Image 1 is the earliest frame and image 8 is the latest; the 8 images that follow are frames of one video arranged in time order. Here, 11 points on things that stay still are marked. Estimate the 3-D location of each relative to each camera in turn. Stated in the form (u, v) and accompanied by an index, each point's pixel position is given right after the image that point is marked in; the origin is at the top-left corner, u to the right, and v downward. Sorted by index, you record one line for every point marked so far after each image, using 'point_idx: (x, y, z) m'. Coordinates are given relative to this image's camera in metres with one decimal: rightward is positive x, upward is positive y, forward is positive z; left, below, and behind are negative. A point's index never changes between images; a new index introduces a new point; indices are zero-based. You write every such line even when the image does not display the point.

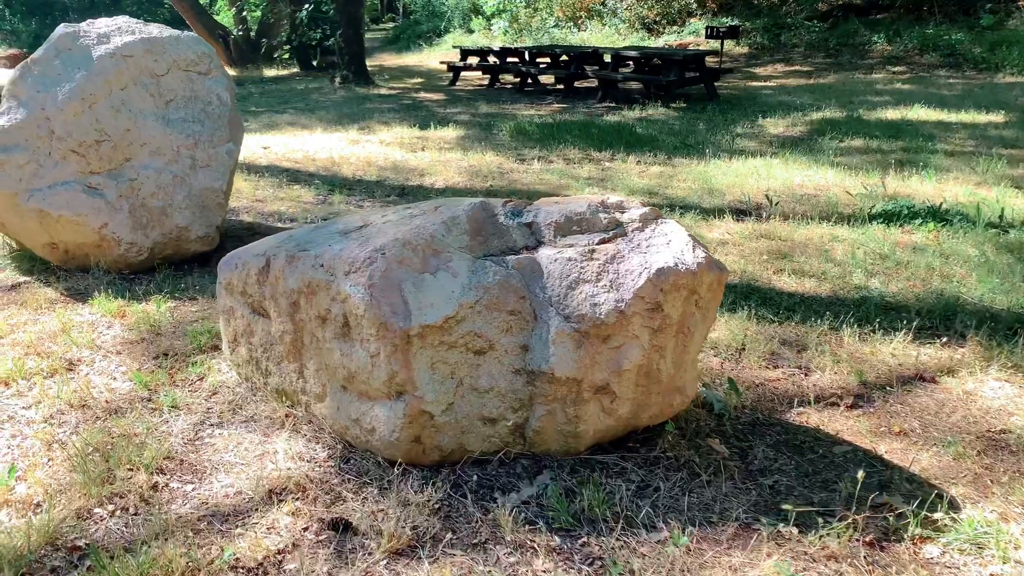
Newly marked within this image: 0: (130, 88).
0: (-2.2, +1.2, +4.8) m
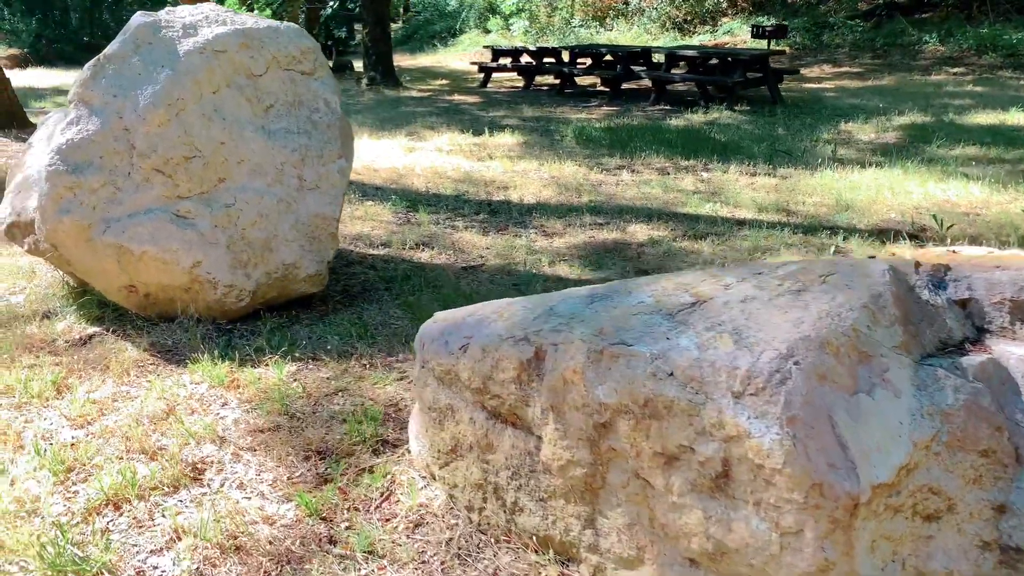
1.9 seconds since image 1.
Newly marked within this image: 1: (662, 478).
0: (-1.4, +0.9, +3.9) m
1: (+0.3, -0.4, +1.6) m
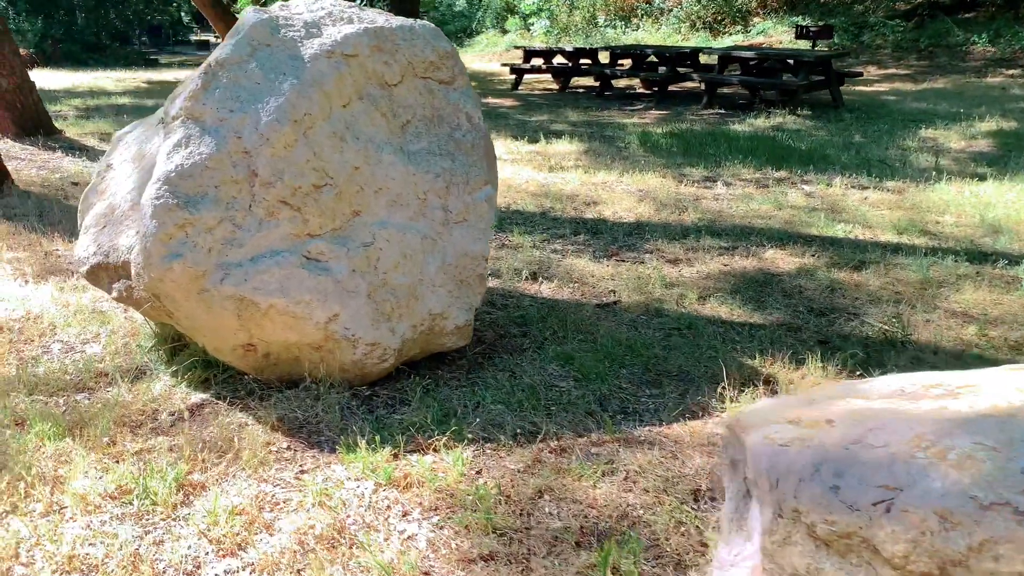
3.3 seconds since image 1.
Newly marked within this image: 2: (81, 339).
0: (-0.6, +0.7, +3.2) m
1: (+1.1, -0.6, +0.9) m
2: (-1.9, -0.2, +3.7) m
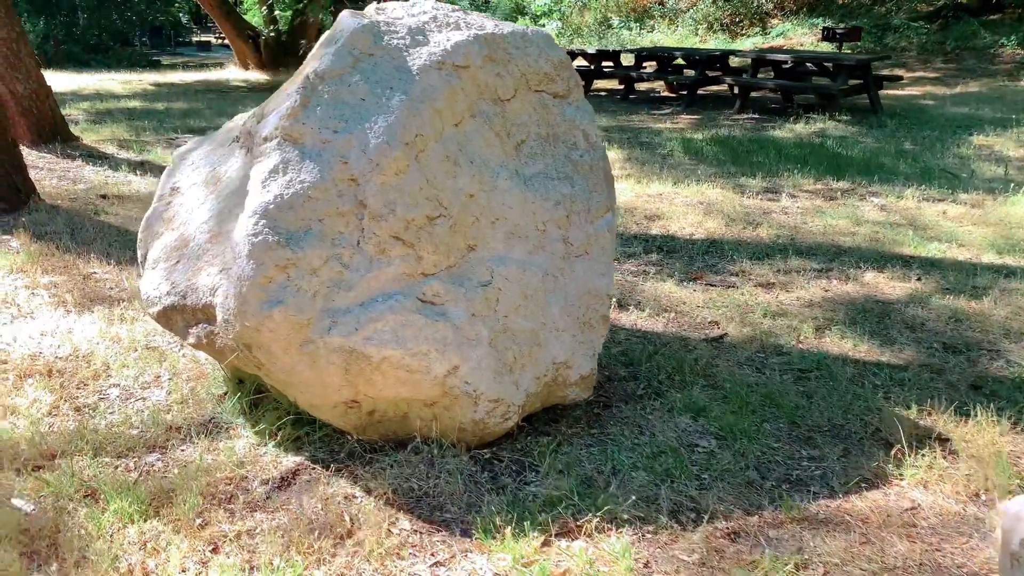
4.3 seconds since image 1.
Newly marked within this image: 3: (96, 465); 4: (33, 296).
0: (-0.1, +0.6, +2.8) m
1: (+1.5, -0.7, +0.5) m
2: (-1.5, -0.4, +3.3) m
3: (-1.3, -0.6, +2.7) m
4: (-2.5, 0.0, +4.4) m
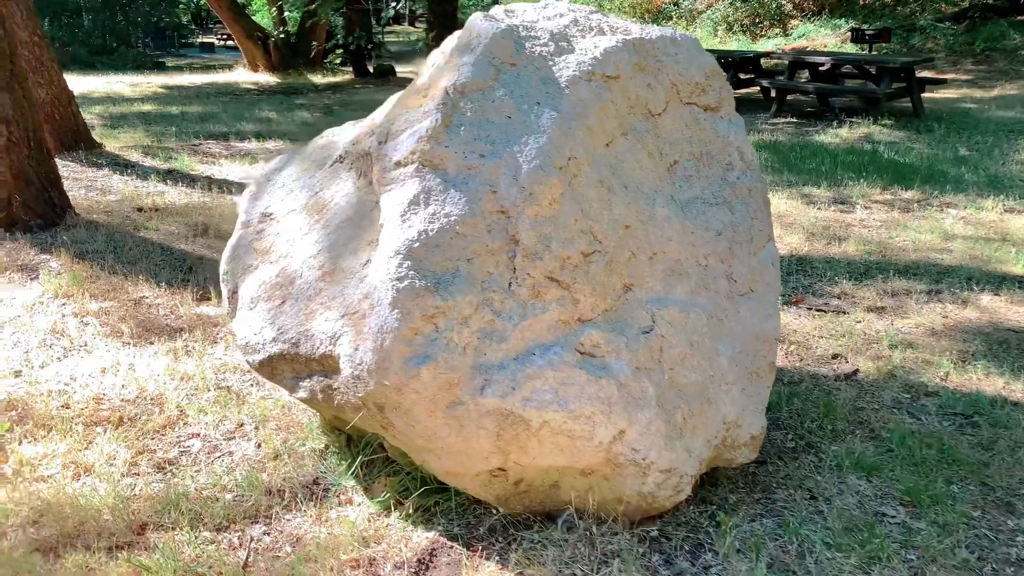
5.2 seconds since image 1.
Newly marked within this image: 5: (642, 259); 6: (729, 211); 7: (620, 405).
0: (+0.3, +0.4, +2.4) m
1: (+2.0, -0.9, +0.2) m
2: (-1.0, -0.5, +2.9) m
3: (-0.9, -0.7, +2.3) m
4: (-2.1, -0.2, +4.0) m
5: (+0.4, +0.1, +2.3) m
6: (+0.7, +0.2, +2.5) m
7: (+0.3, -0.3, +2.1) m
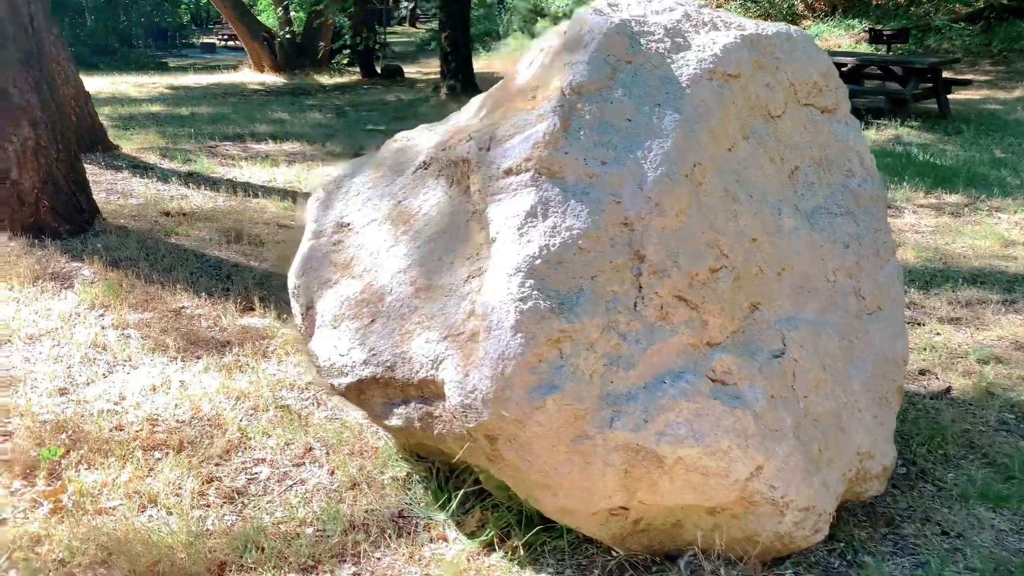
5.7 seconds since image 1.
0: (+0.6, +0.4, +2.2) m
1: (+2.3, -0.9, 0.0) m
2: (-0.7, -0.6, +2.7) m
3: (-0.6, -0.8, +2.1) m
4: (-1.8, -0.2, +3.8) m
5: (+0.7, 0.0, +2.1) m
6: (+1.0, +0.2, +2.3) m
7: (+0.6, -0.4, +2.0) m
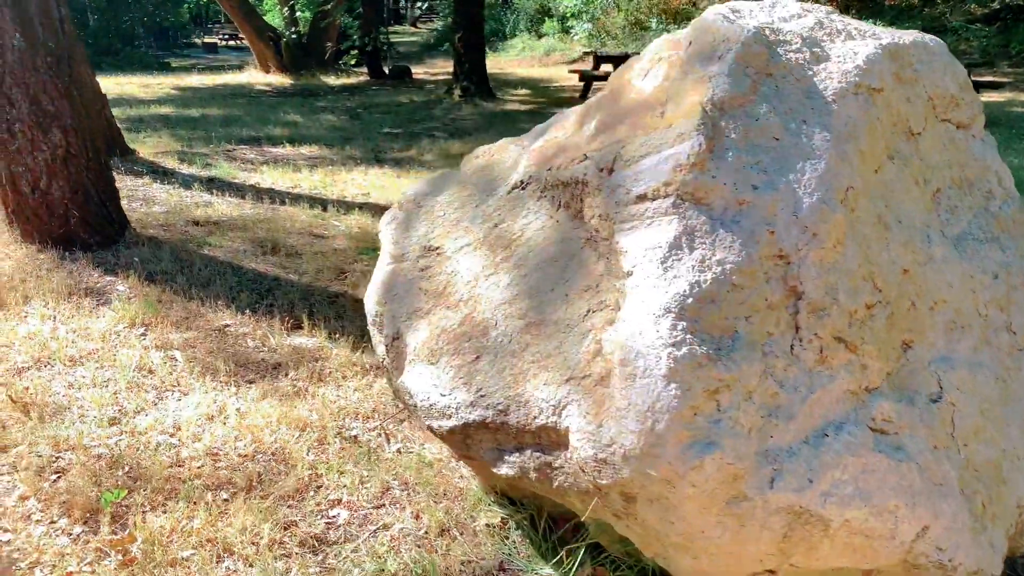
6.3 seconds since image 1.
0: (+0.9, +0.3, +2.0) m
1: (+2.6, -1.0, -0.2) m
2: (-0.4, -0.7, +2.5) m
3: (-0.3, -0.8, +1.9) m
4: (-1.5, -0.3, +3.6) m
5: (+1.0, 0.0, +1.9) m
6: (+1.3, +0.1, +2.1) m
7: (+0.9, -0.4, +1.8) m
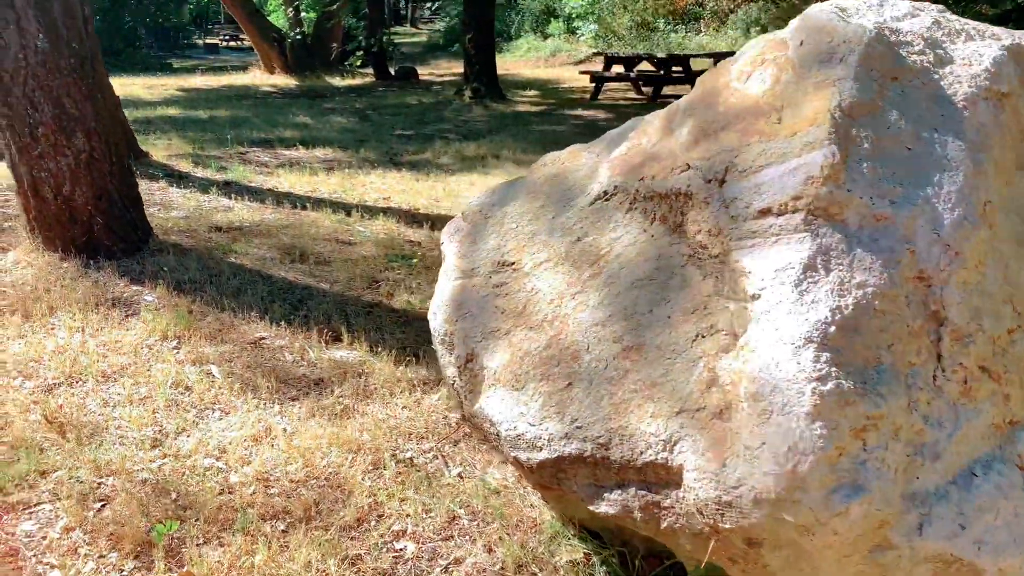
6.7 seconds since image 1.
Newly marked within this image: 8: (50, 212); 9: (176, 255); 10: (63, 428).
0: (+1.1, +0.2, +1.8) m
1: (+2.8, -1.0, -0.4) m
2: (-0.2, -0.7, +2.4) m
3: (-0.1, -0.9, +1.7) m
4: (-1.3, -0.4, +3.4) m
5: (+1.2, -0.1, +1.8) m
6: (+1.5, +0.1, +2.0) m
7: (+1.1, -0.5, +1.6) m
8: (-2.6, +0.4, +4.6) m
9: (-2.0, +0.2, +4.8) m
10: (-1.6, -0.5, +2.9) m
